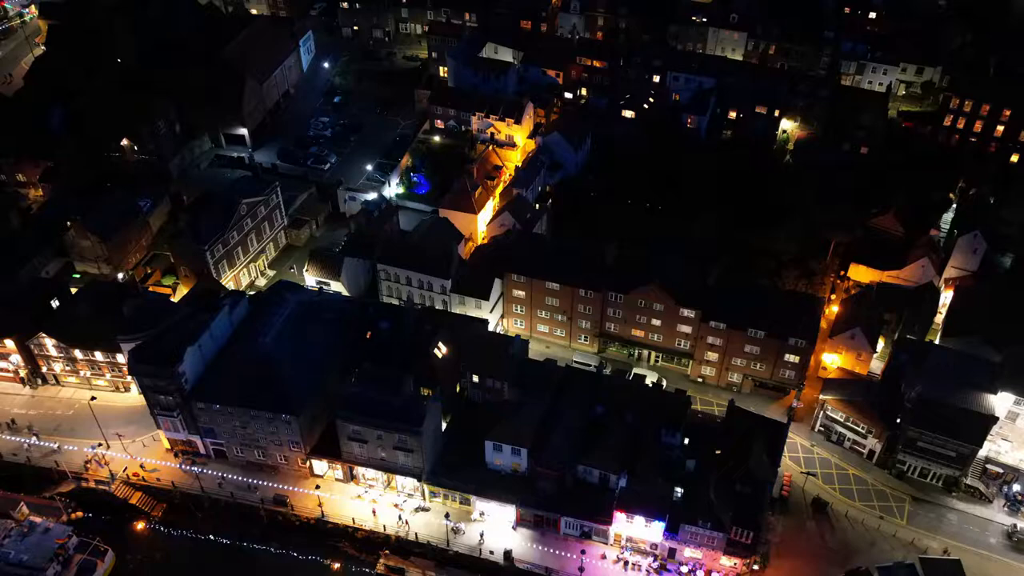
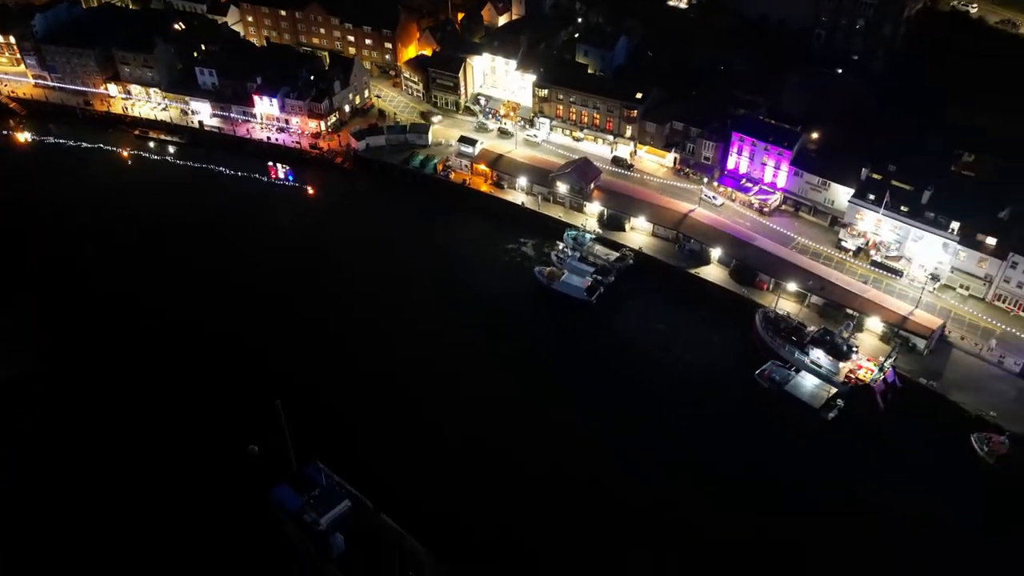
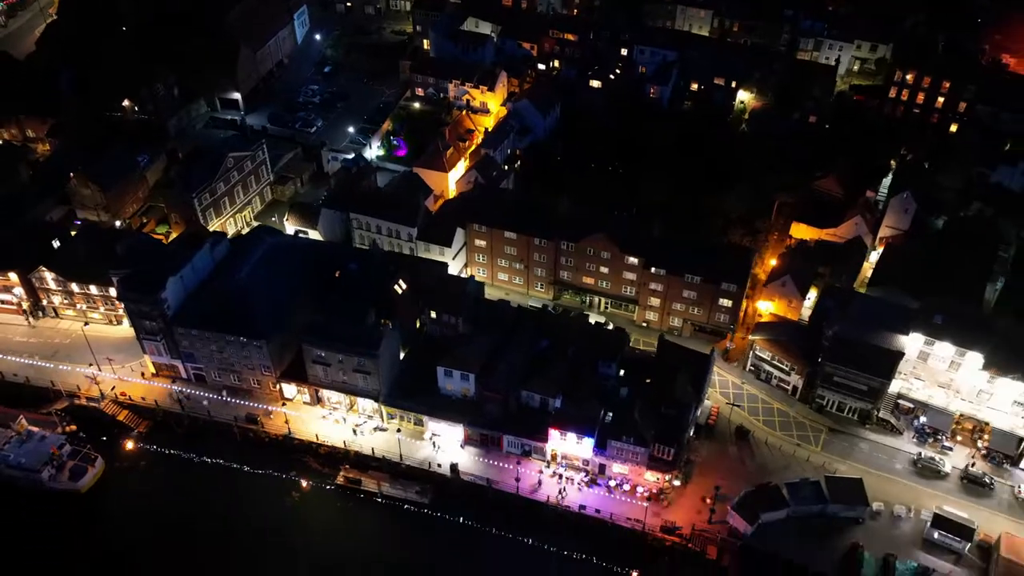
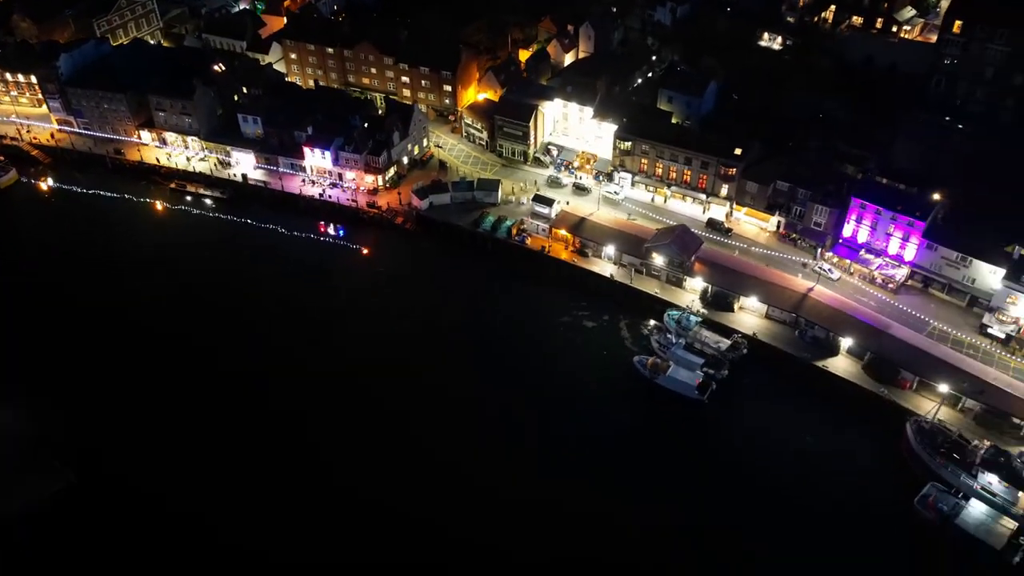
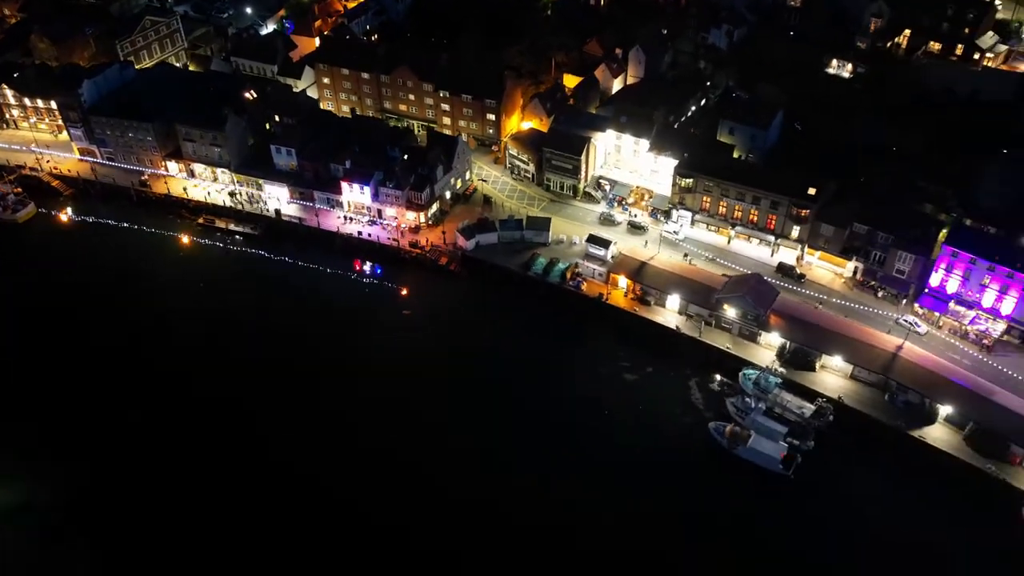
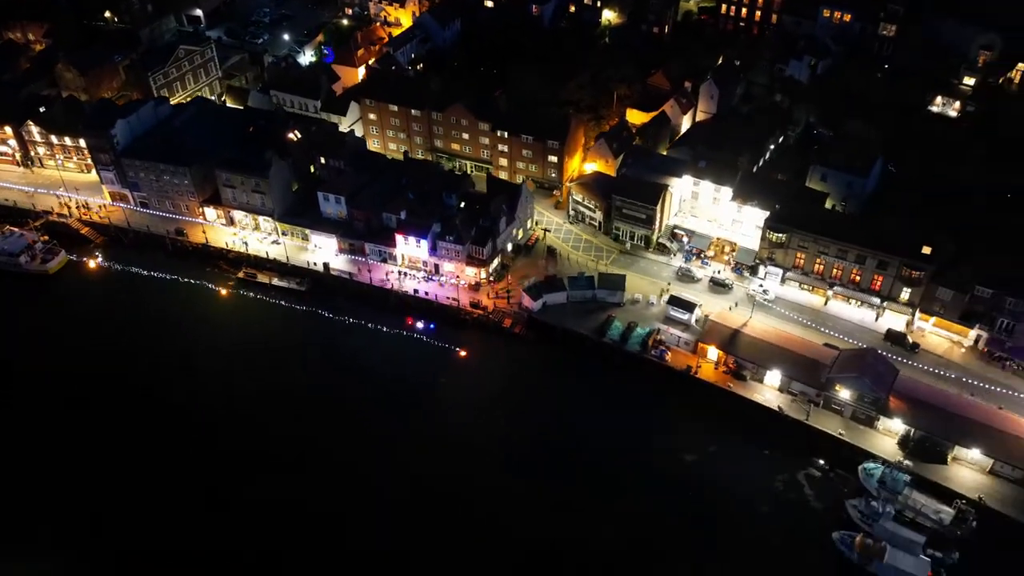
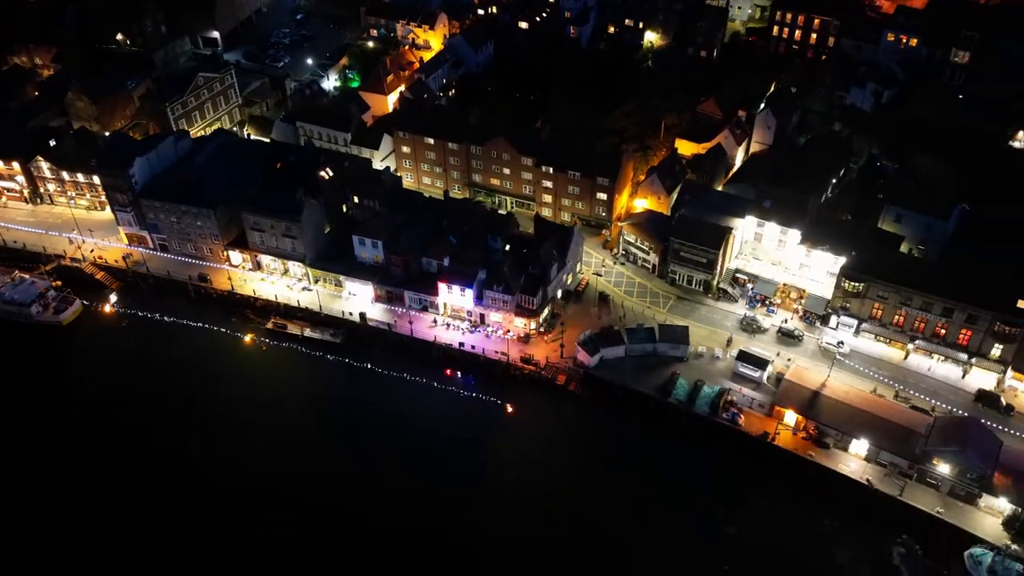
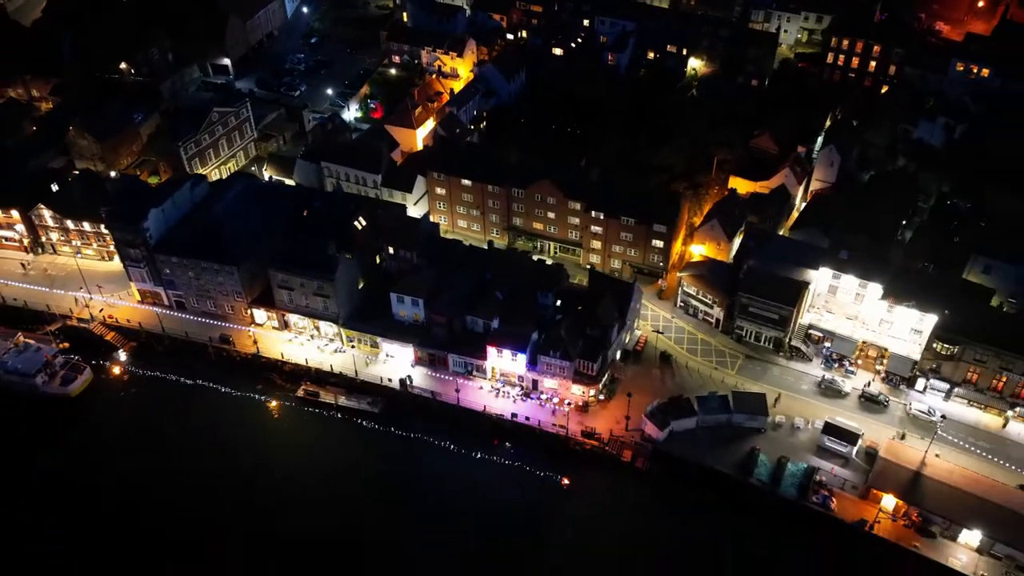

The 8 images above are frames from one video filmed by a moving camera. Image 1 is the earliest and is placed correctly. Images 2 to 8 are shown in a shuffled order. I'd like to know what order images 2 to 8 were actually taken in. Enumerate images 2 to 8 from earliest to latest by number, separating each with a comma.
3, 8, 7, 6, 5, 4, 2
